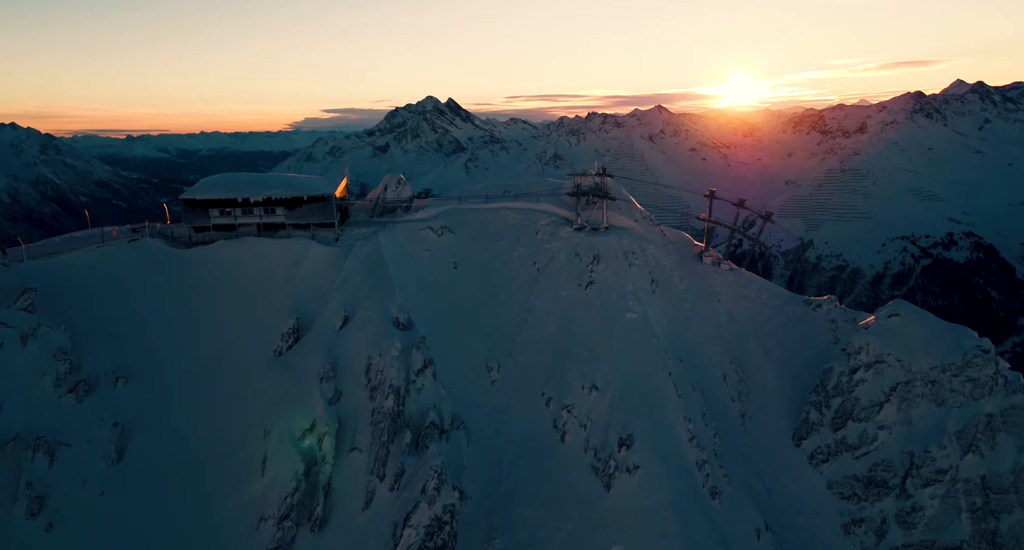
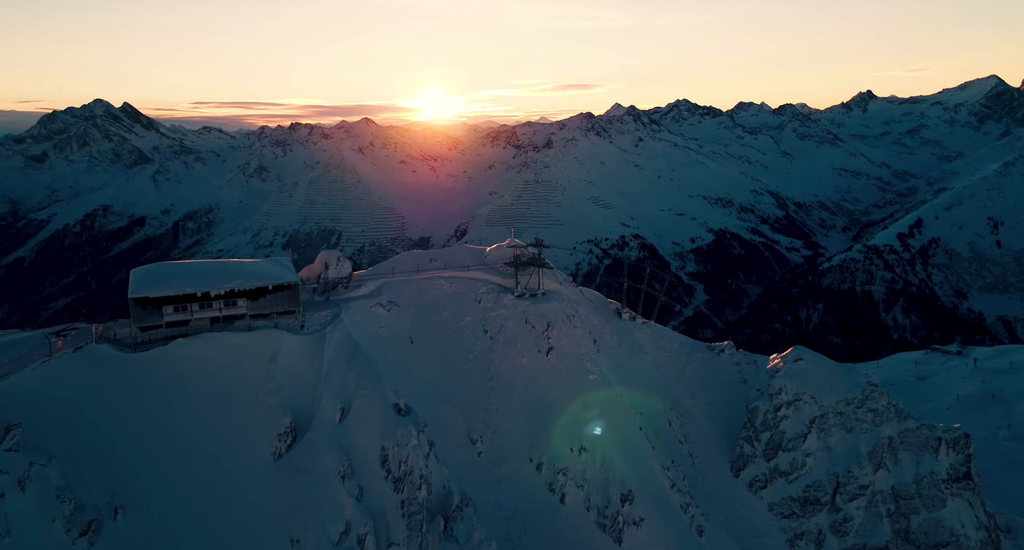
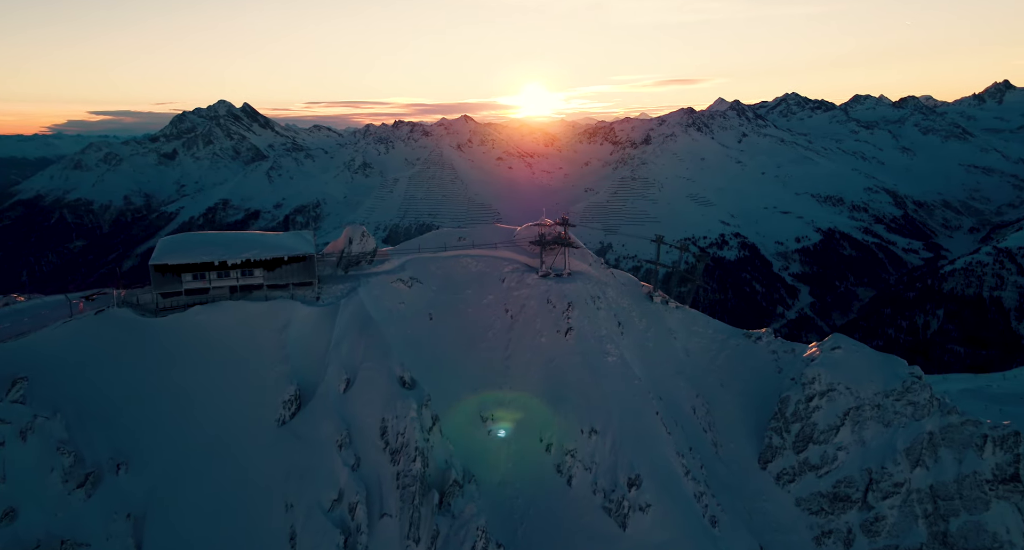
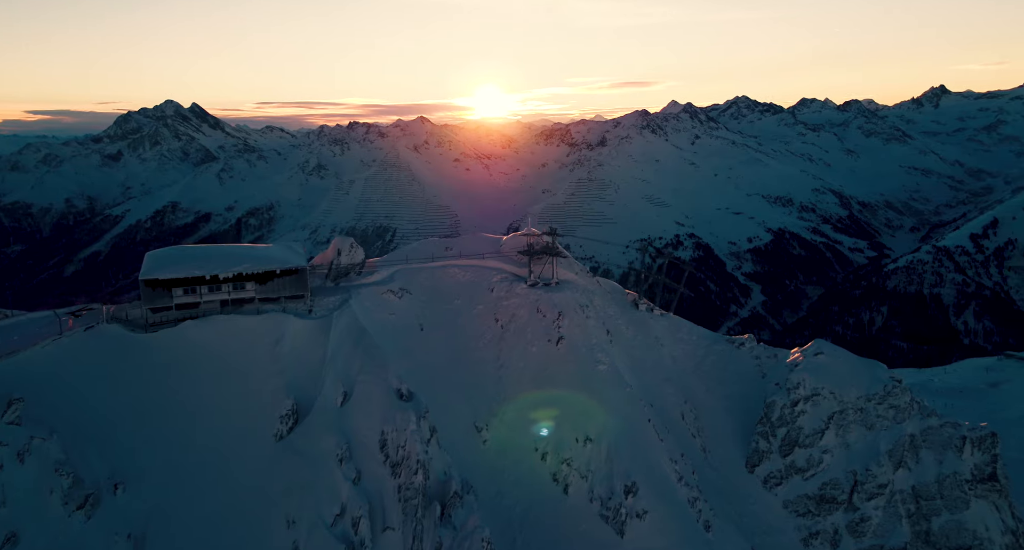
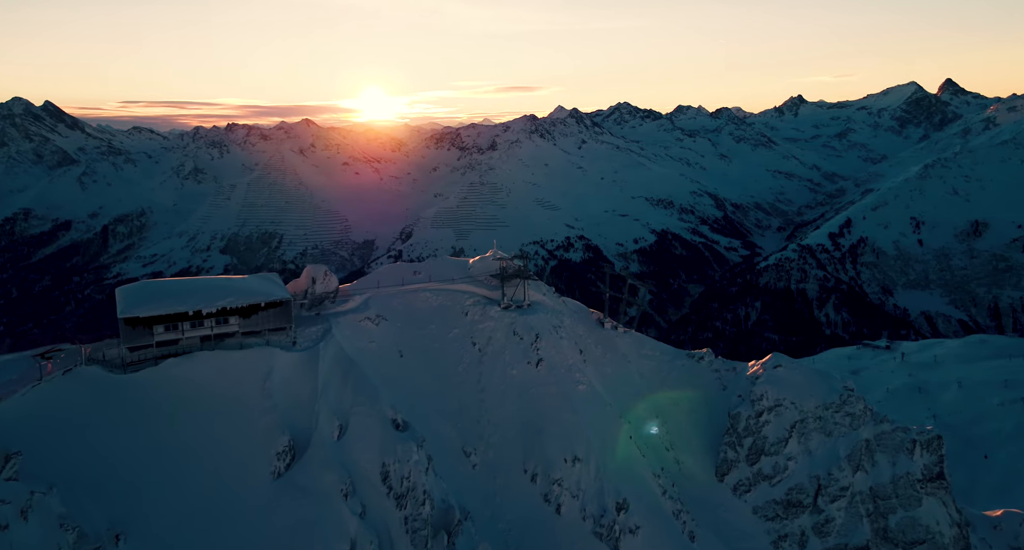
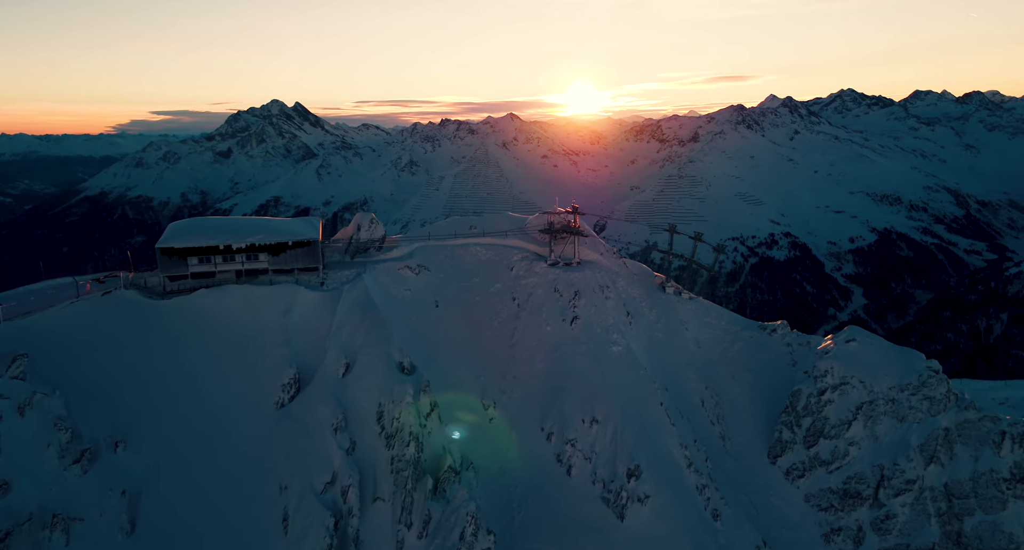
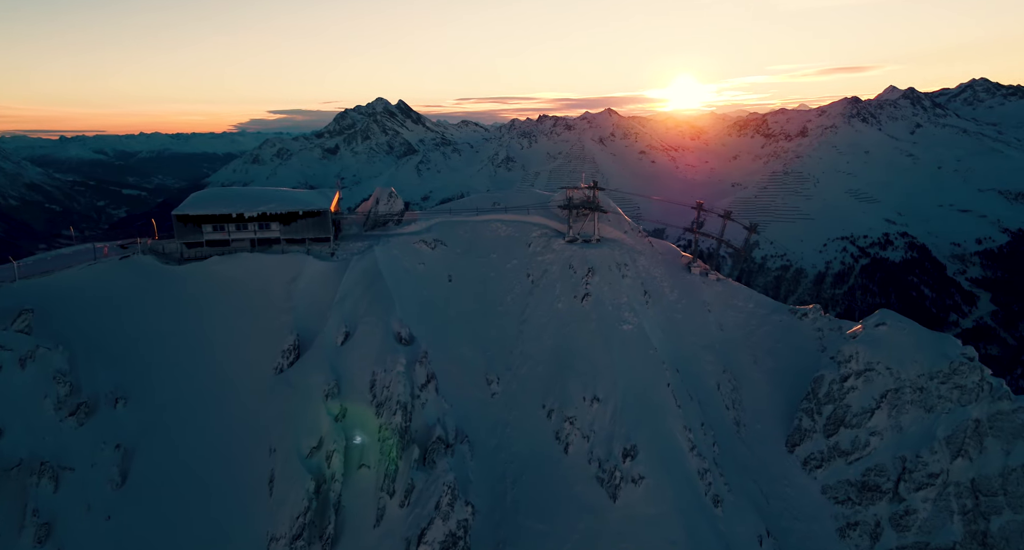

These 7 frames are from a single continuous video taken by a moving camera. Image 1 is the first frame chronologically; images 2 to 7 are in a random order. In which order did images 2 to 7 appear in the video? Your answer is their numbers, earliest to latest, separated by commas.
7, 6, 3, 4, 2, 5
